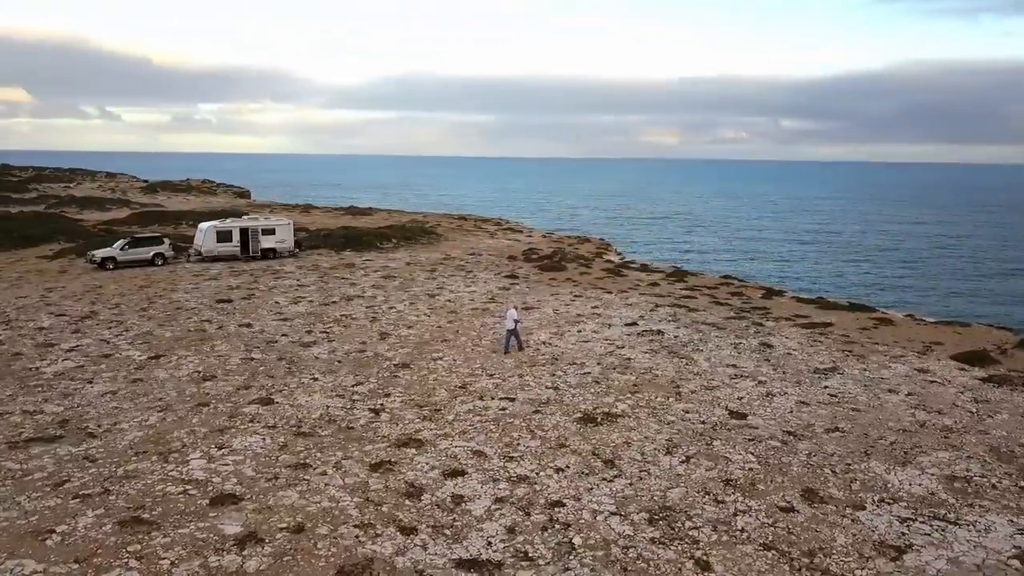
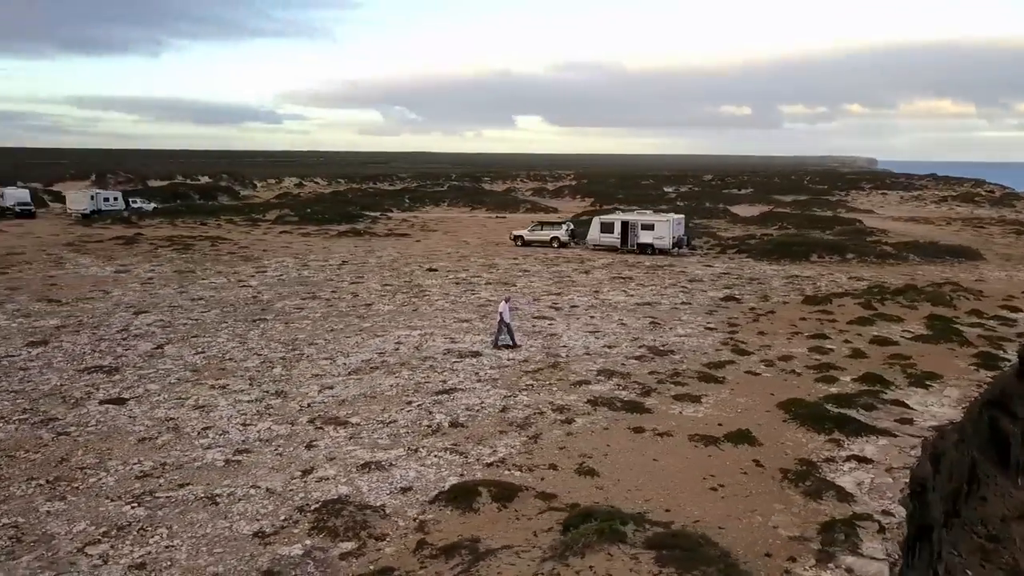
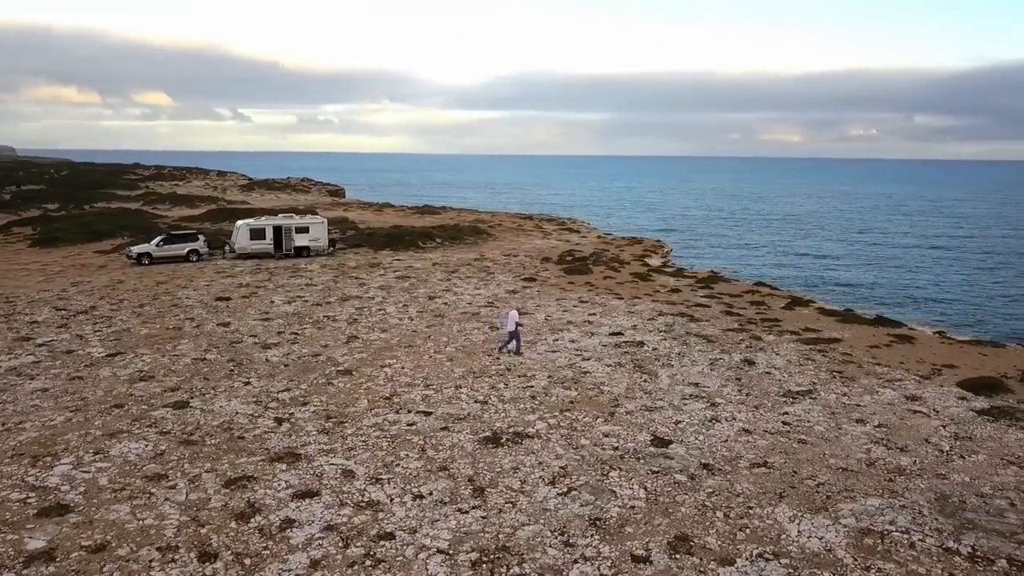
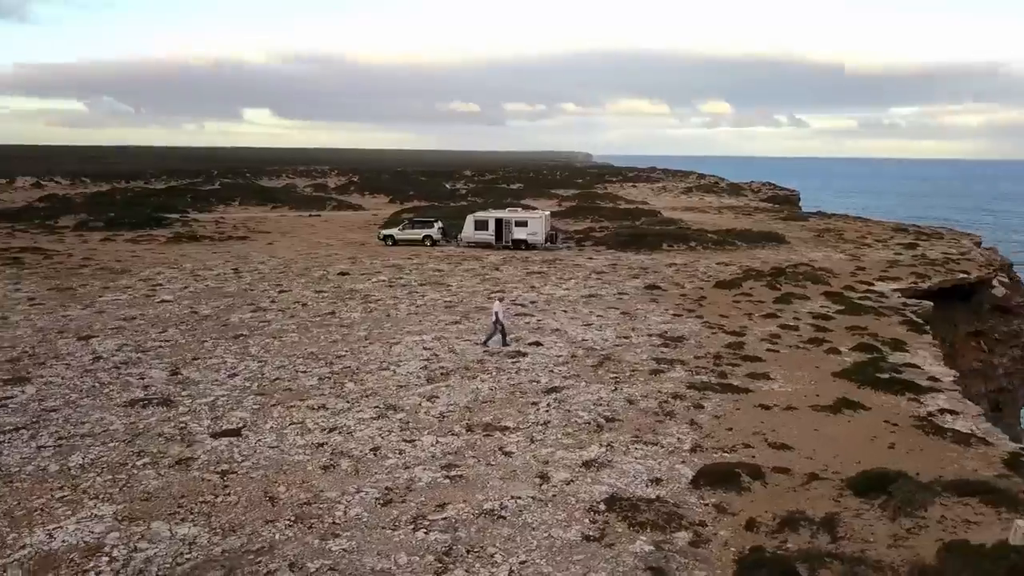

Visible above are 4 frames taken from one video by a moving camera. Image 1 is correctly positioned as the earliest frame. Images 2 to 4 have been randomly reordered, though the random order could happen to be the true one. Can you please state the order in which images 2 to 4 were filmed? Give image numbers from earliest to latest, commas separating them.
3, 4, 2
